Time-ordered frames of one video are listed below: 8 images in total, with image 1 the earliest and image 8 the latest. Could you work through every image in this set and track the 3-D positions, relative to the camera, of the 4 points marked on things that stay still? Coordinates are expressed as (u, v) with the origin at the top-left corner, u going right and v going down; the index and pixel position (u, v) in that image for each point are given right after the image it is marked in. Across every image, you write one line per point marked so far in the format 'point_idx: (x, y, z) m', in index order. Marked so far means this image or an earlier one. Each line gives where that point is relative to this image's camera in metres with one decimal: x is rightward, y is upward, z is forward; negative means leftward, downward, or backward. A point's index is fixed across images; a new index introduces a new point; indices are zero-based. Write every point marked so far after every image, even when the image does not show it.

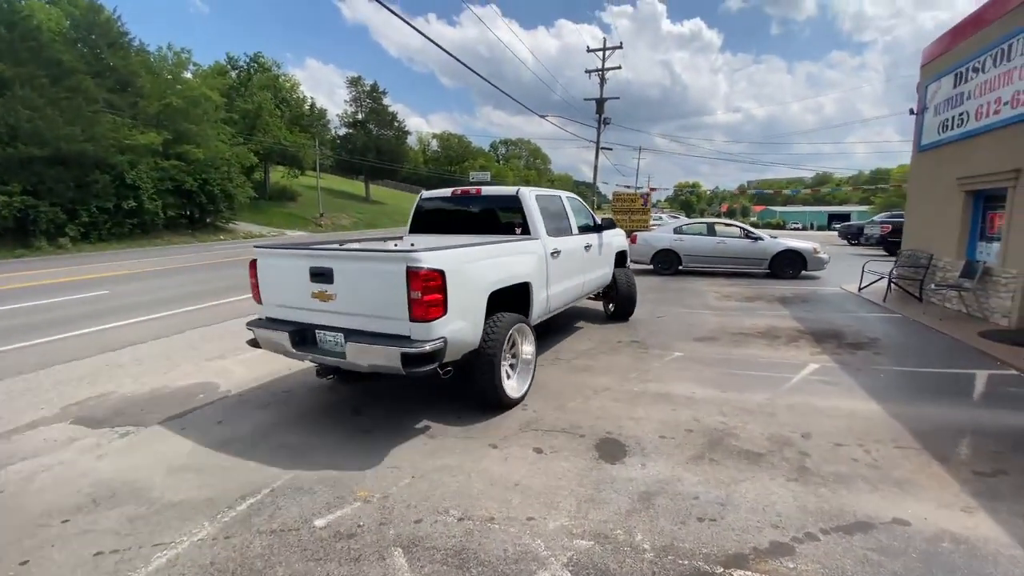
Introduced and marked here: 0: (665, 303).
0: (+3.2, -0.3, +9.9) m
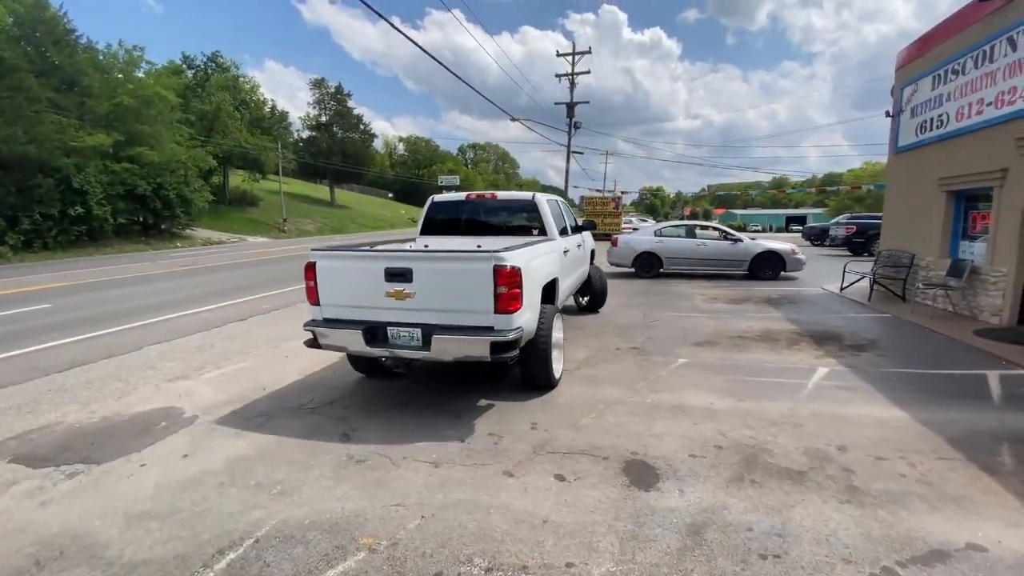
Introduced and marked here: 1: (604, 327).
0: (+2.9, -0.4, +9.7) m
1: (+1.6, -0.7, +8.0) m
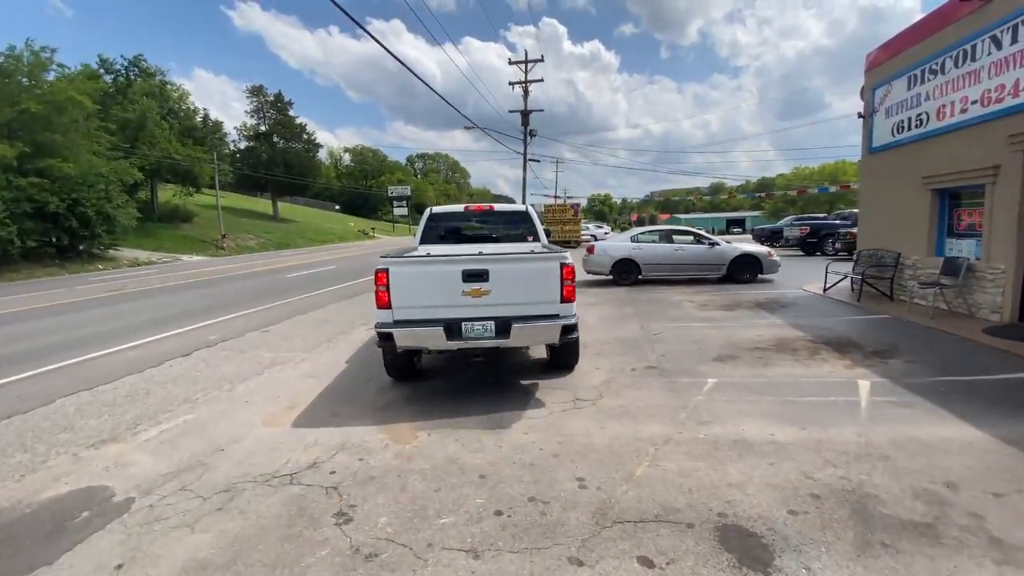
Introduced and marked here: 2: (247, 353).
0: (+2.6, -0.6, +9.2) m
1: (+1.5, -0.9, +7.3) m
2: (-4.2, -1.1, +7.6) m
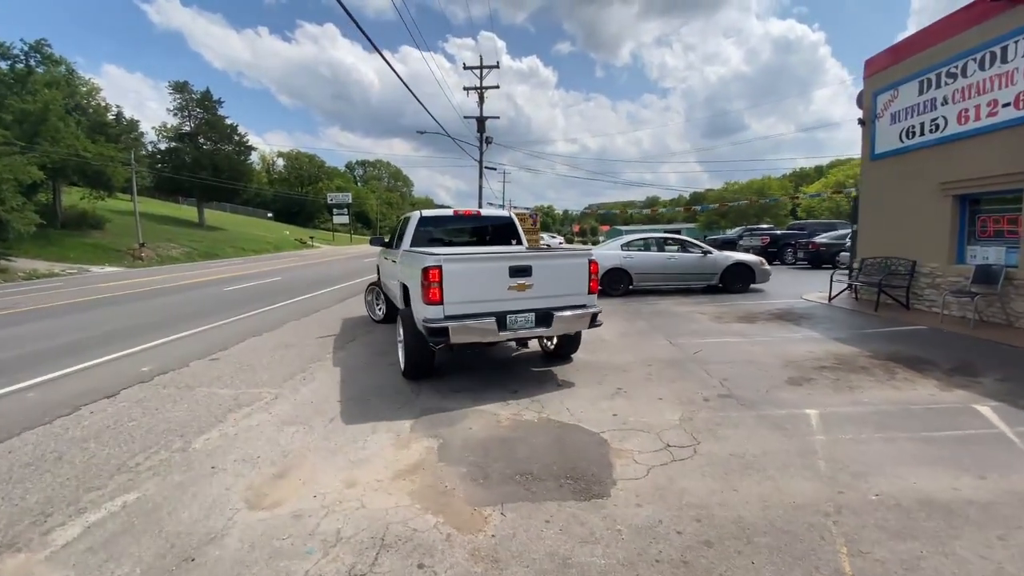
0: (+2.7, -0.8, +8.3) m
1: (+1.8, -1.0, +6.3) m
2: (-3.9, -1.3, +5.8) m
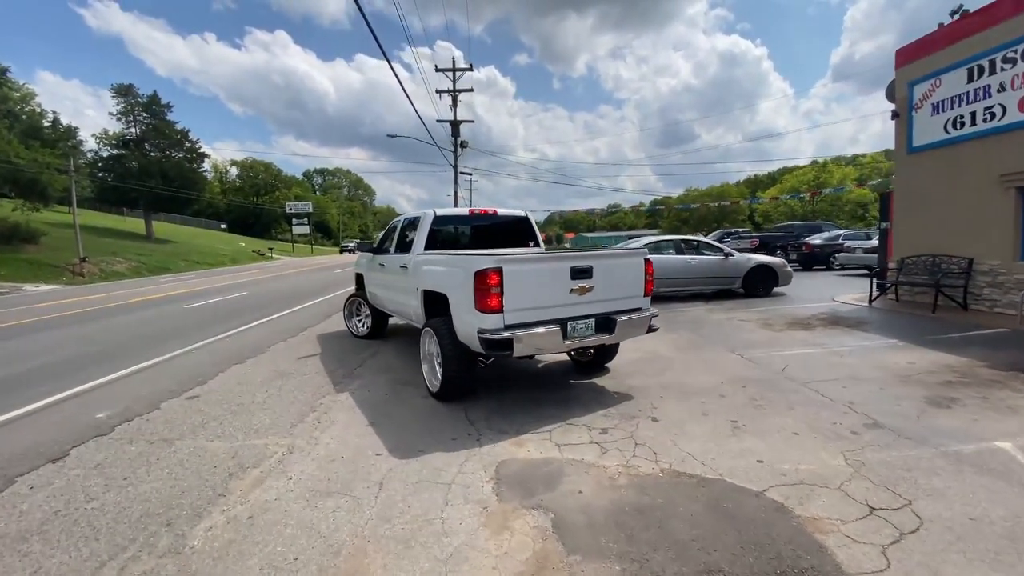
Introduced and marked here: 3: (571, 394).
0: (+3.3, -0.8, +7.3) m
1: (+2.5, -1.1, +5.3) m
2: (-3.1, -1.5, +4.4) m
3: (+0.7, -1.2, +5.4) m
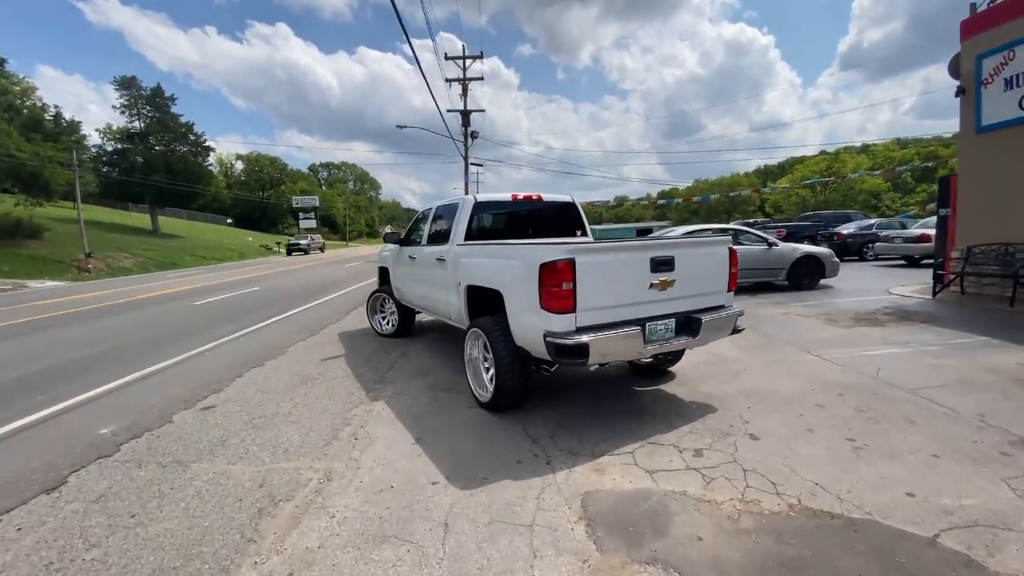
0: (+3.9, -0.7, +6.6) m
1: (+3.1, -1.0, +4.6) m
2: (-2.5, -1.5, +3.7) m
3: (+1.3, -1.2, +4.7) m
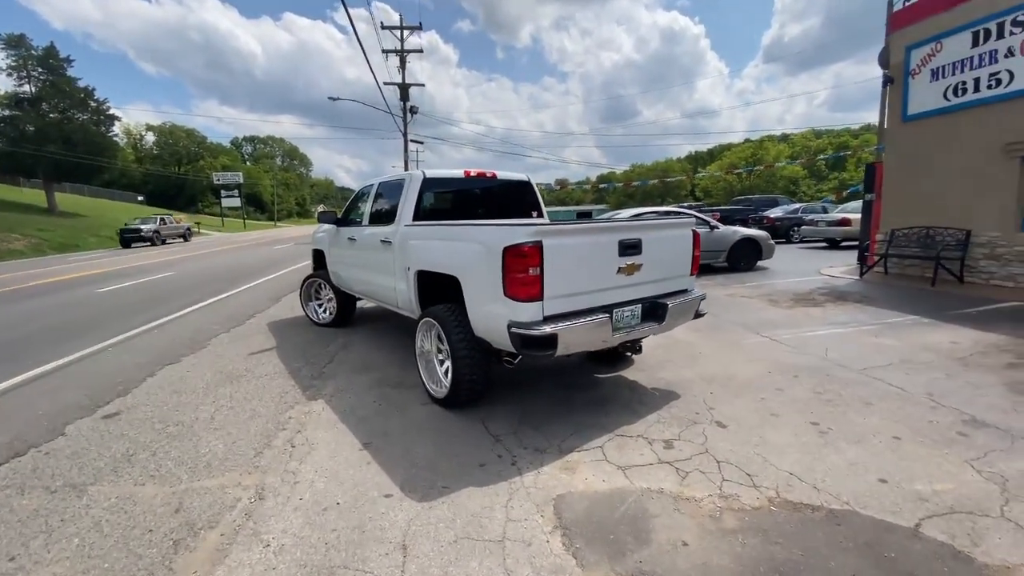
0: (+3.3, -0.5, +6.7) m
1: (+2.7, -0.9, +4.6) m
2: (-2.7, -1.4, +3.1) m
3: (+0.9, -1.0, +4.5) m
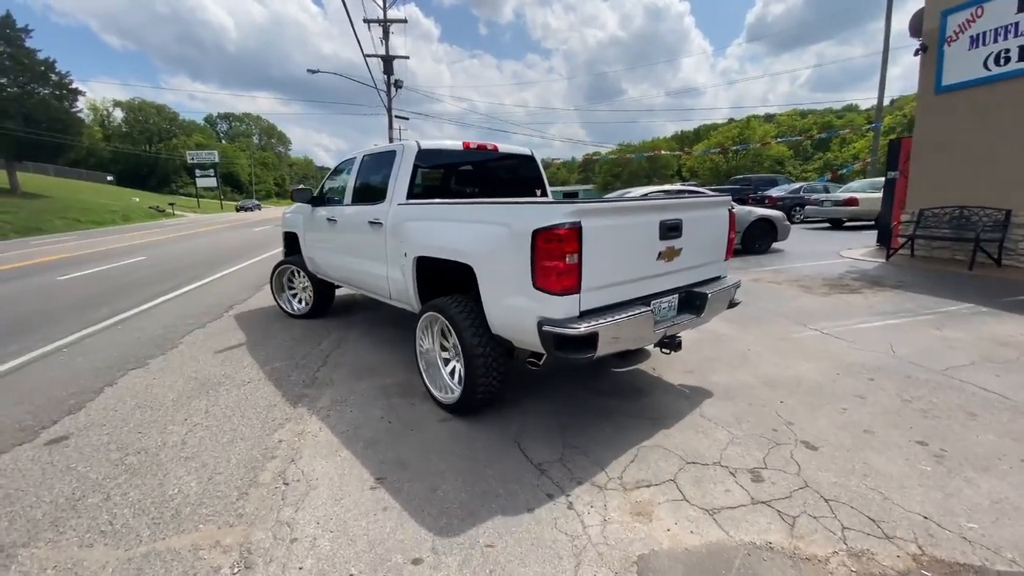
0: (+3.5, -0.3, +6.1) m
1: (+3.0, -0.8, +4.0) m
2: (-2.4, -1.4, +2.3) m
3: (+1.1, -0.9, +3.8) m
